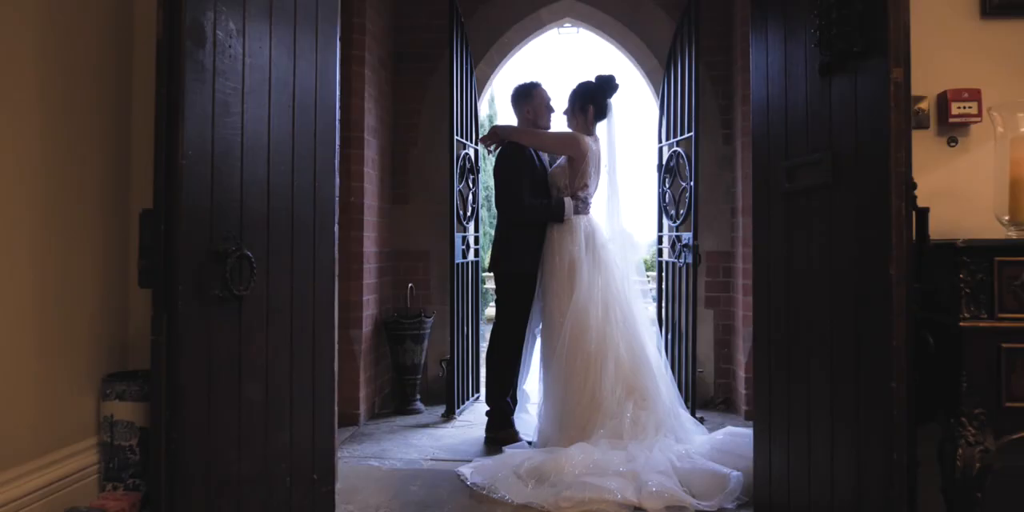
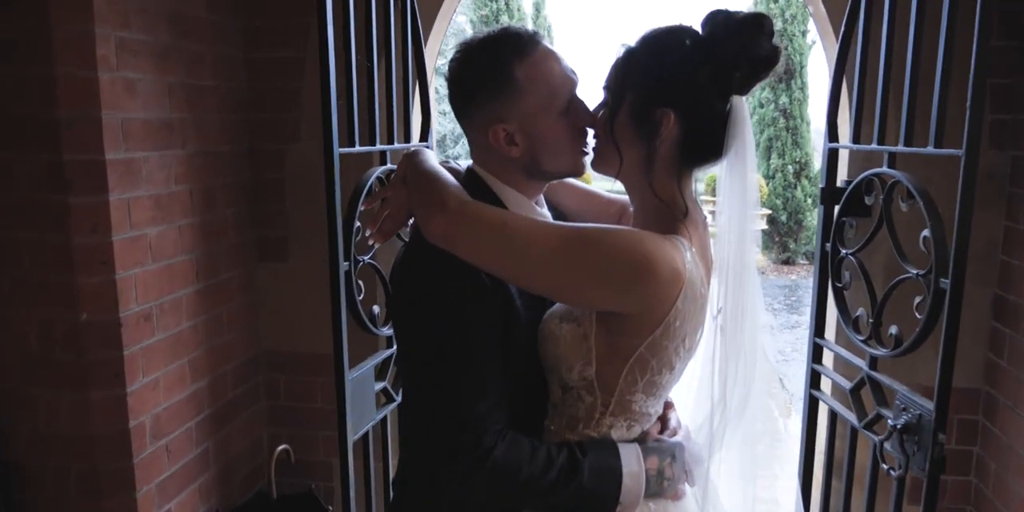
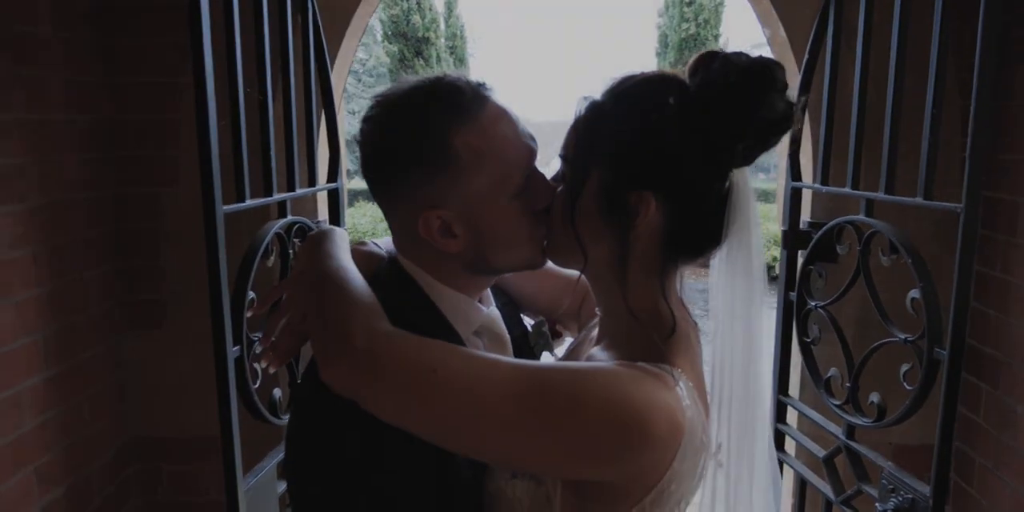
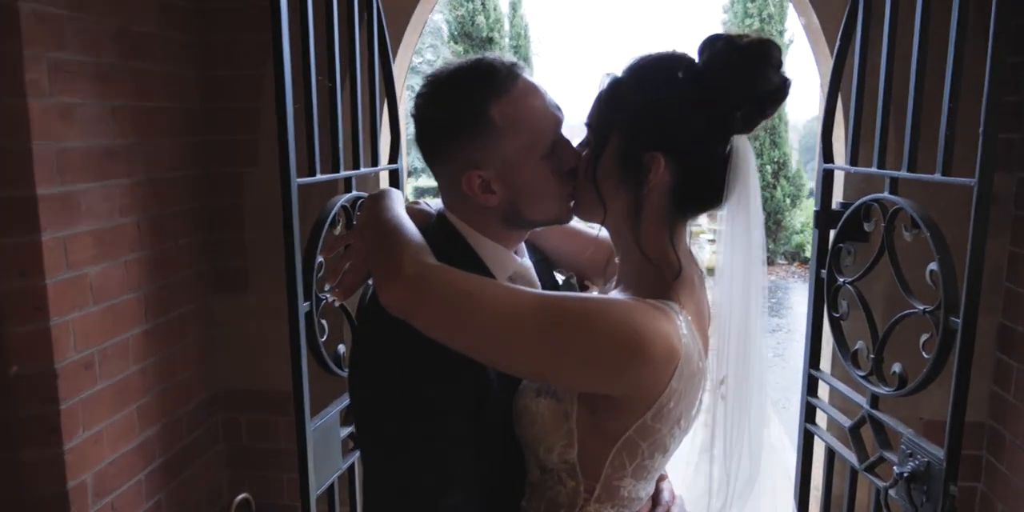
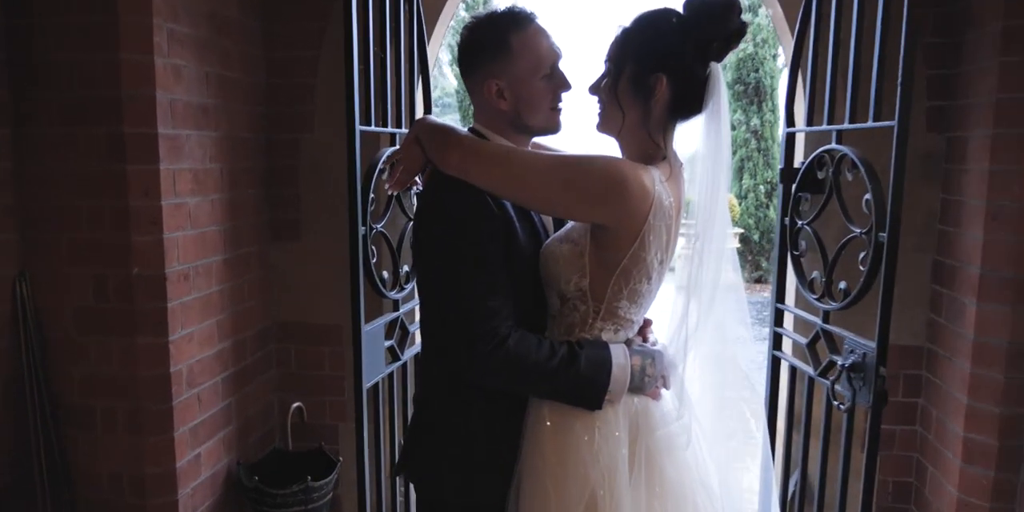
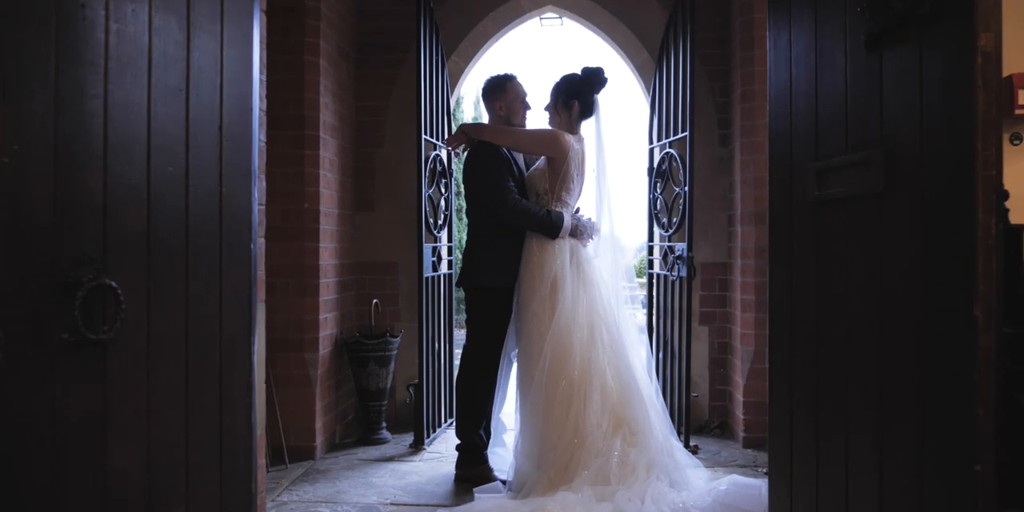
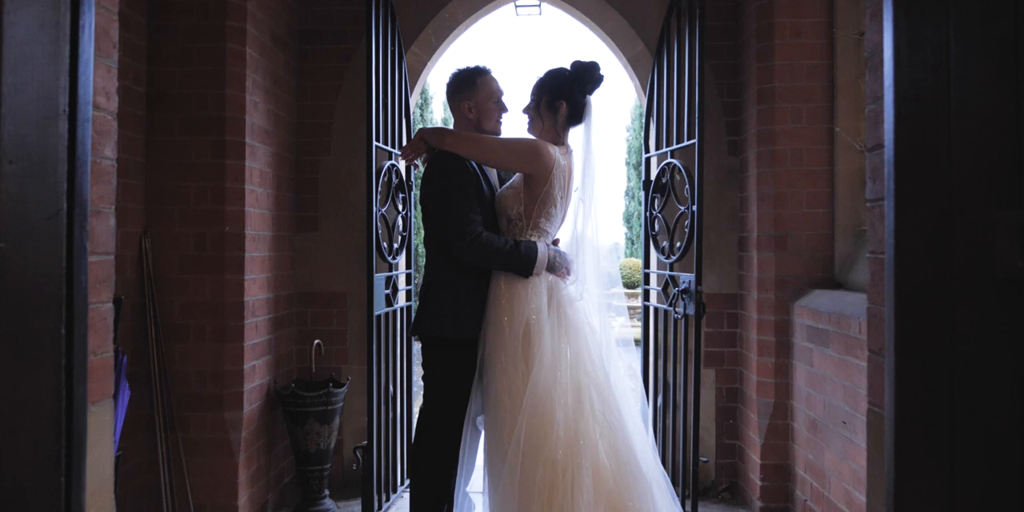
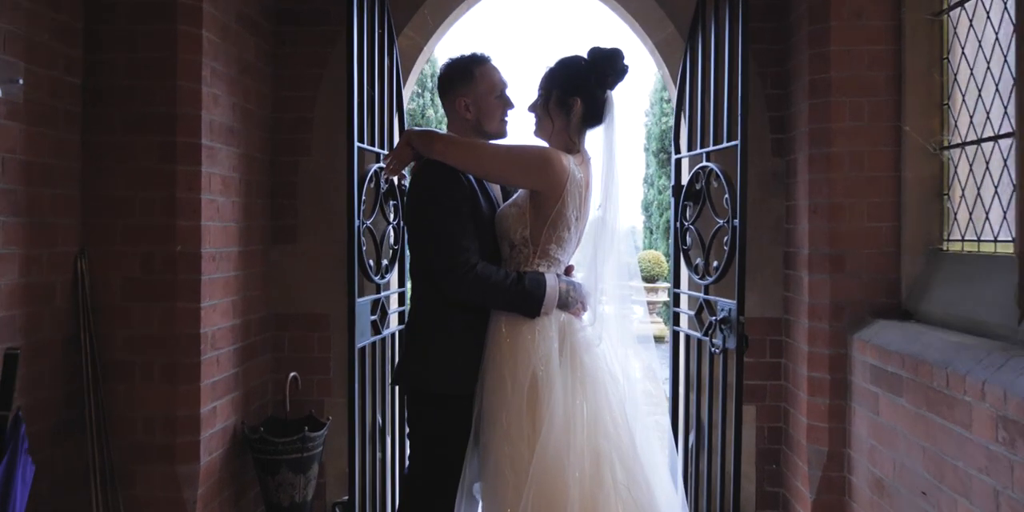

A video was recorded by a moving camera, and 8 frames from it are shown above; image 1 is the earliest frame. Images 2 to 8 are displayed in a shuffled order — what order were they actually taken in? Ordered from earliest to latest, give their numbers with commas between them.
6, 7, 8, 5, 2, 4, 3
